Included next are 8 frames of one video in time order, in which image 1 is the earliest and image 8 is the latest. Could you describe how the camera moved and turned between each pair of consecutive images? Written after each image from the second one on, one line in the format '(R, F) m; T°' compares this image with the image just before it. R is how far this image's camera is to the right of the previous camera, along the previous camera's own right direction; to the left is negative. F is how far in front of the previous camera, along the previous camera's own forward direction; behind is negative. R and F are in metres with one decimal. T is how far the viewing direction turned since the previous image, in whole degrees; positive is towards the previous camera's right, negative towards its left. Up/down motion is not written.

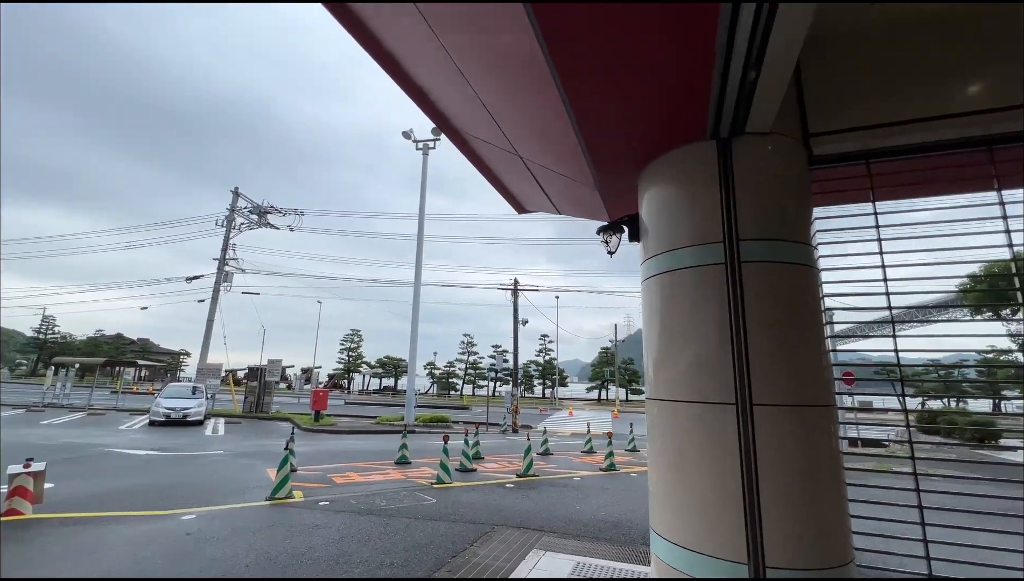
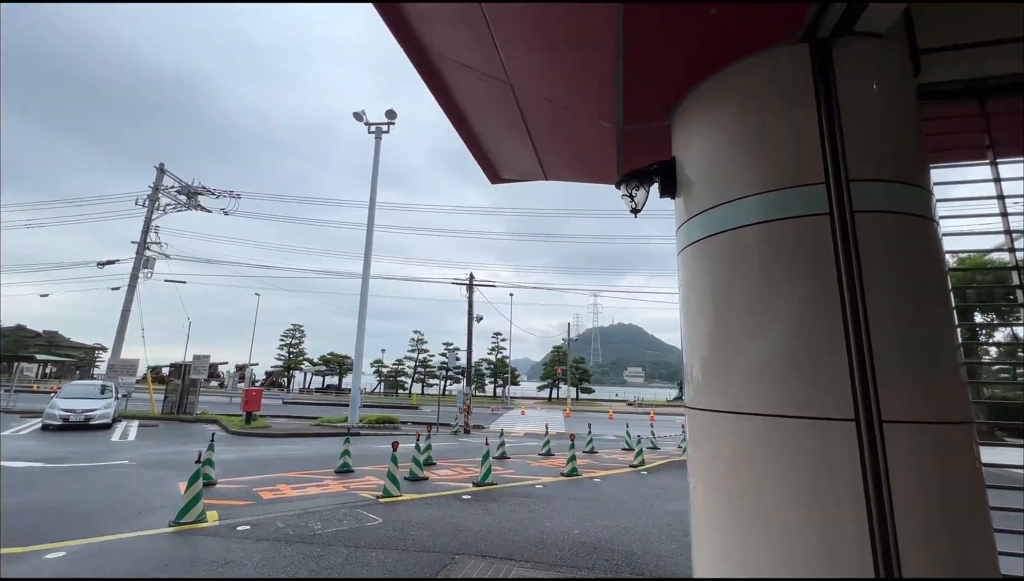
(-0.1, +0.7) m; +6°
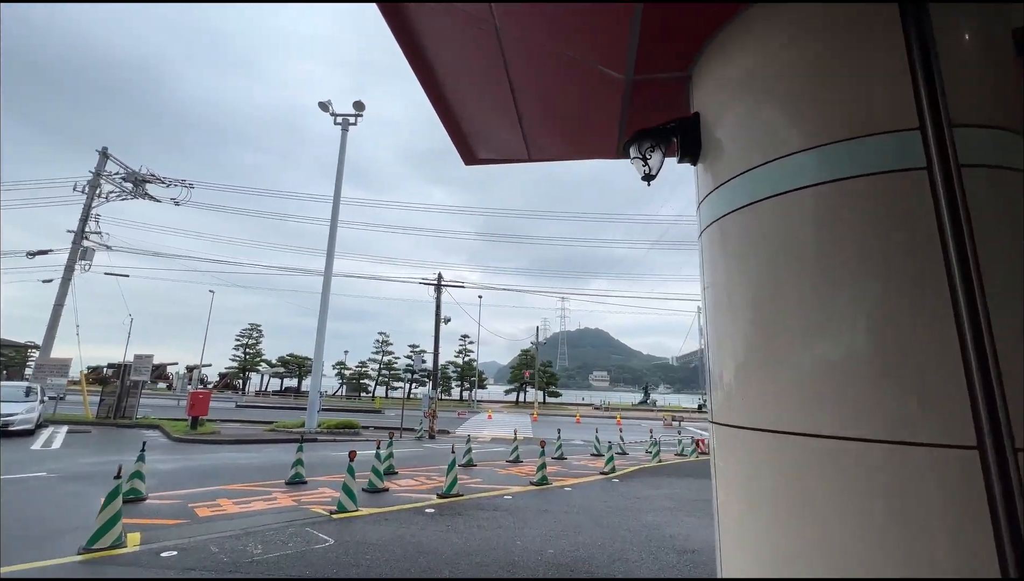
(0.0, +0.4) m; +4°
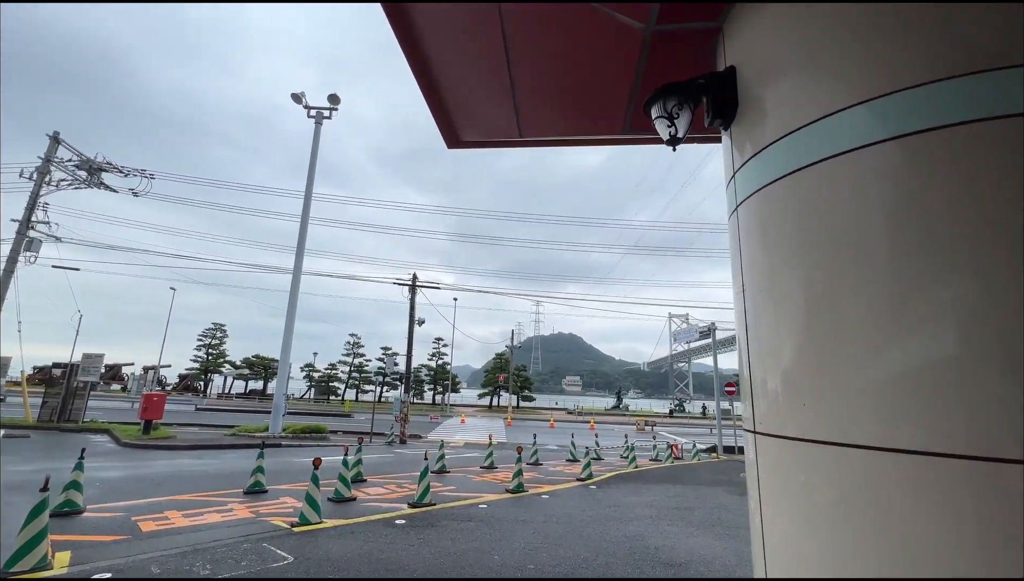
(-0.1, +0.3) m; +3°
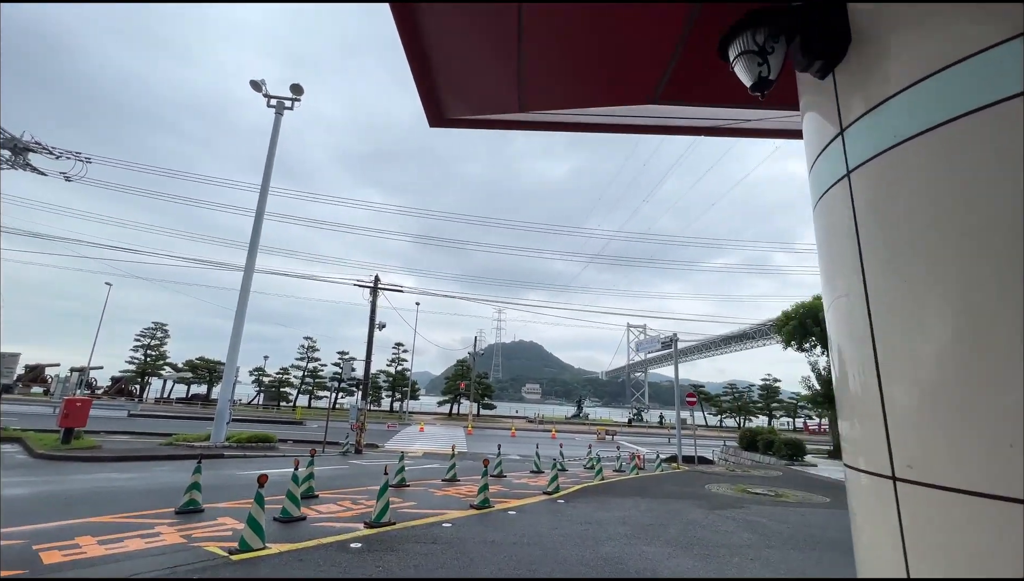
(-0.1, +0.4) m; +5°
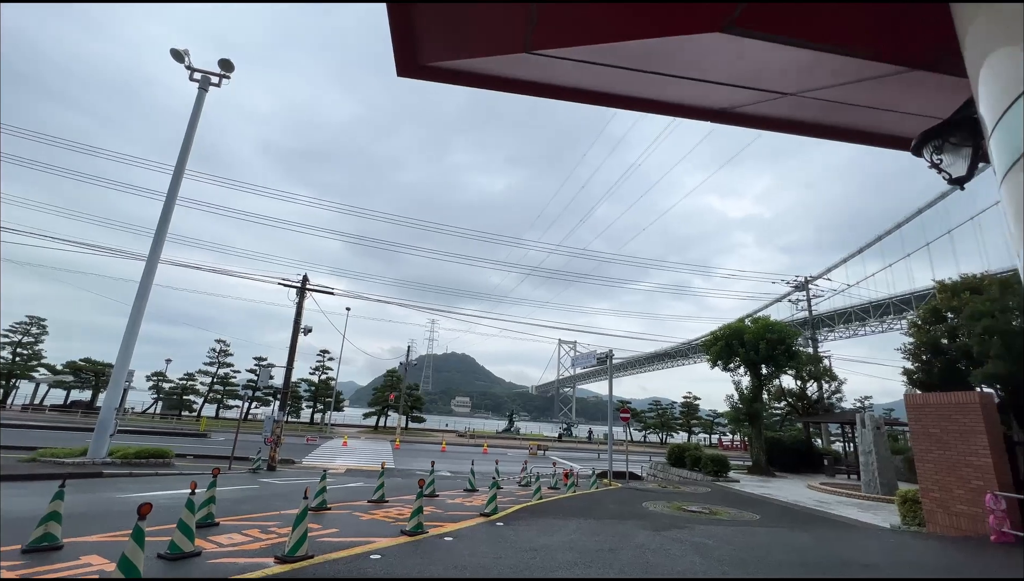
(-0.2, +0.5) m; +8°
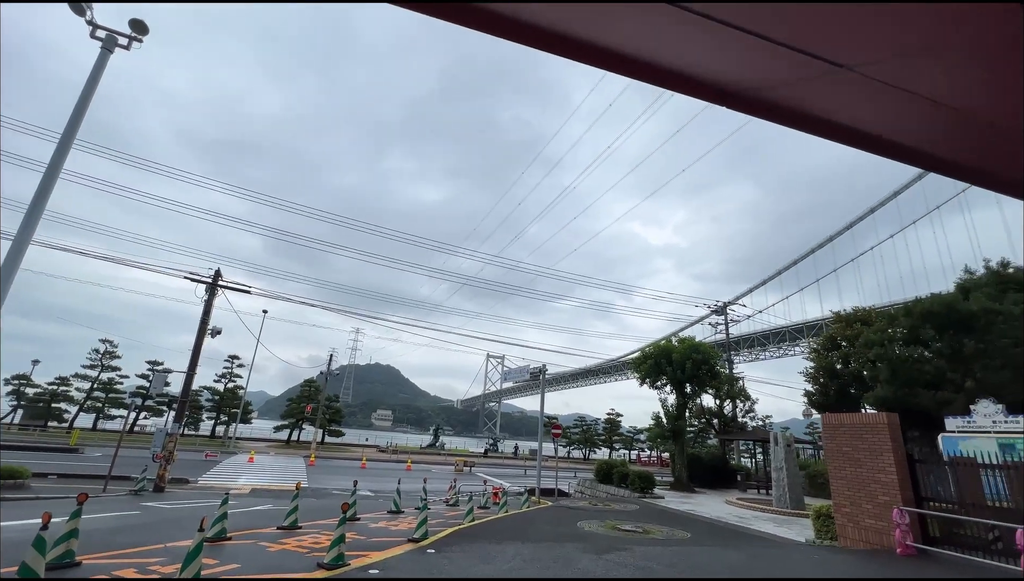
(-0.2, +0.5) m; +9°
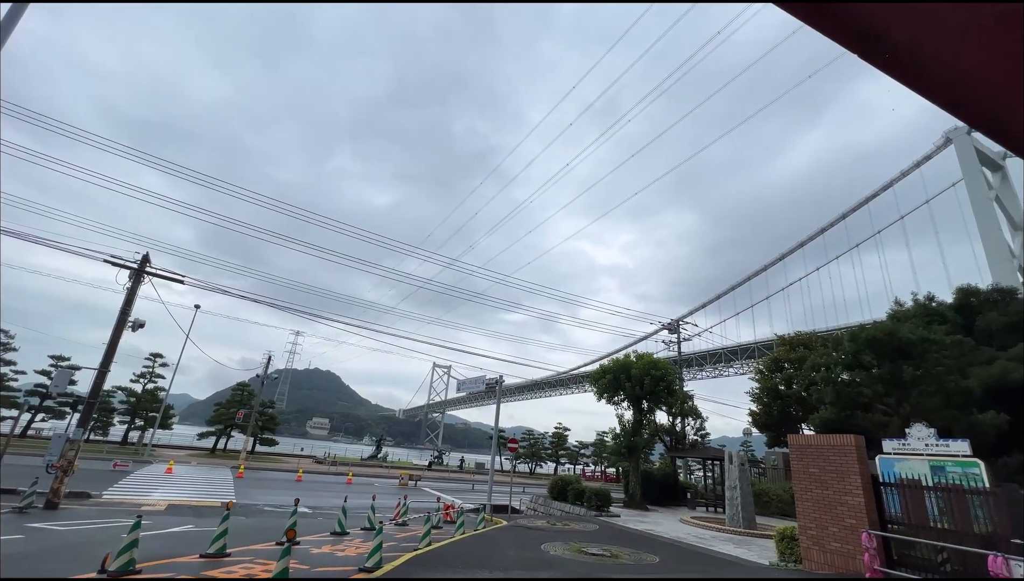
(-0.4, +0.6) m; +6°
